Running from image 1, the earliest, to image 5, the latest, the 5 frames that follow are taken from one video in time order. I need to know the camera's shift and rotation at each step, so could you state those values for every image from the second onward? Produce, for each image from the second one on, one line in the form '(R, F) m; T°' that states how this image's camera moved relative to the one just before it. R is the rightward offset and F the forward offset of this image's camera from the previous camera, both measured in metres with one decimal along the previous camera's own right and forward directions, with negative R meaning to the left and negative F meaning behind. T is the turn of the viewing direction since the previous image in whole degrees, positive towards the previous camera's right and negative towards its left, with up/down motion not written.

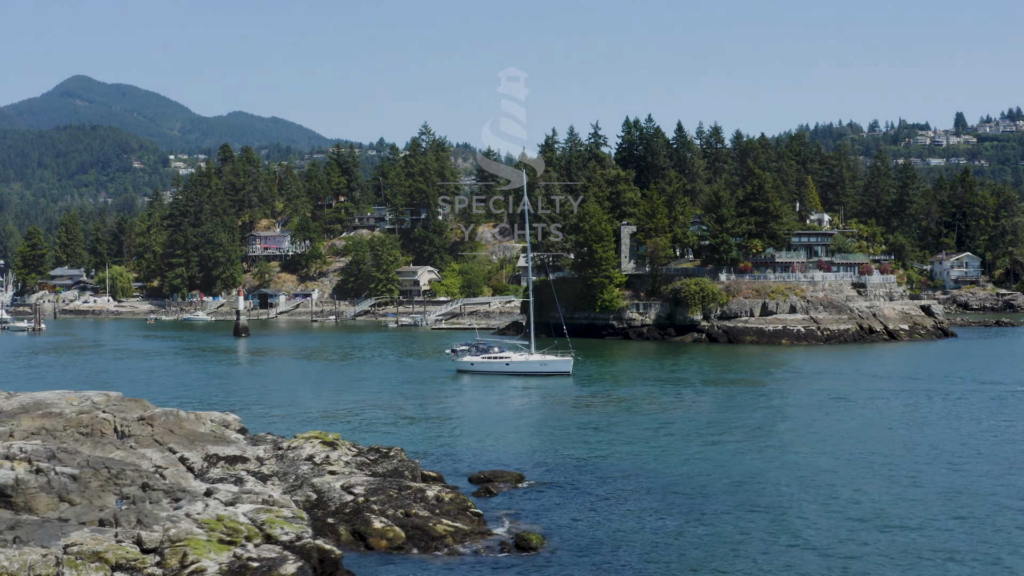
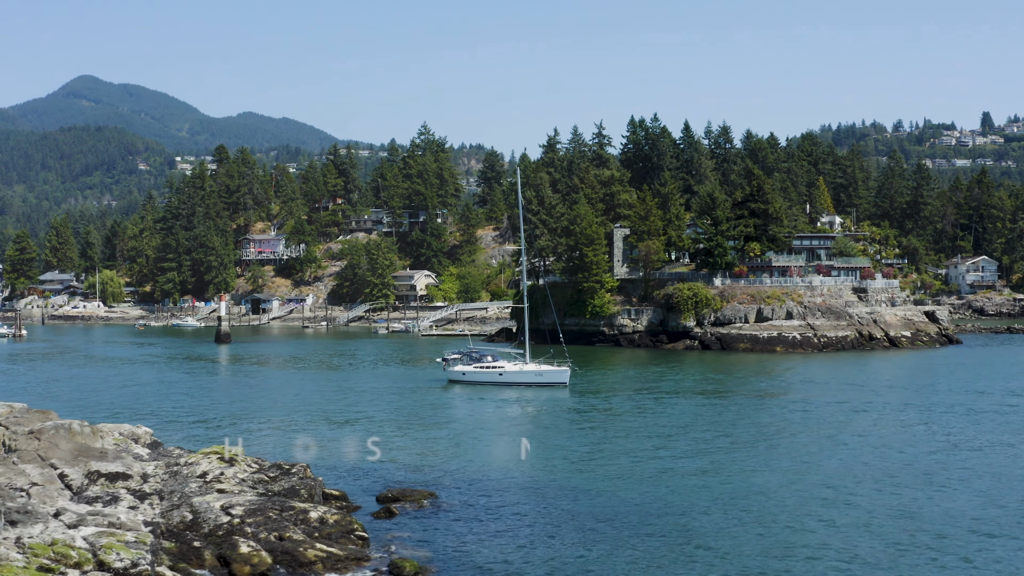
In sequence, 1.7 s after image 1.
(+4.5, +2.5) m; -2°
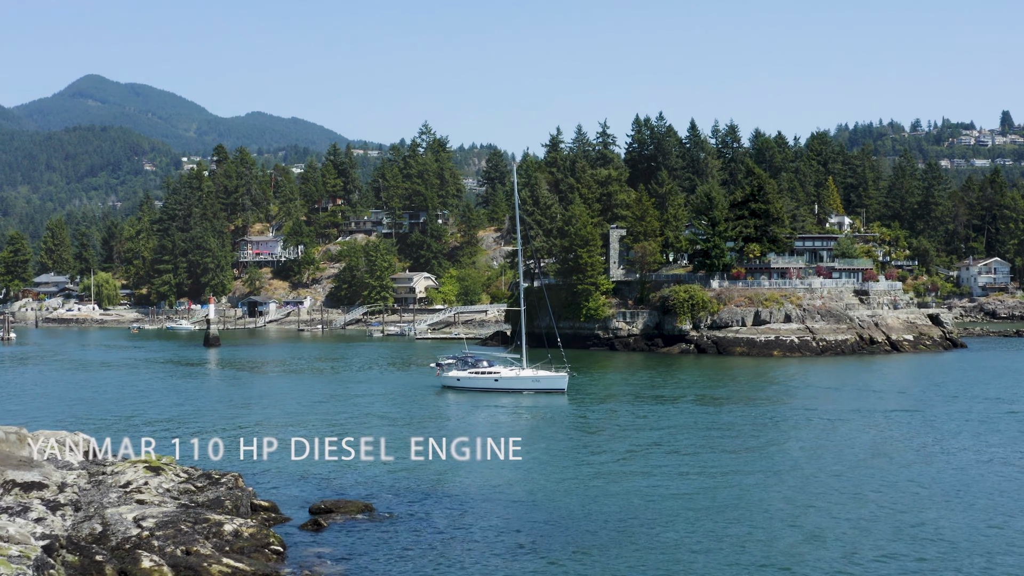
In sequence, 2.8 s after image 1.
(+2.9, +1.7) m; -2°
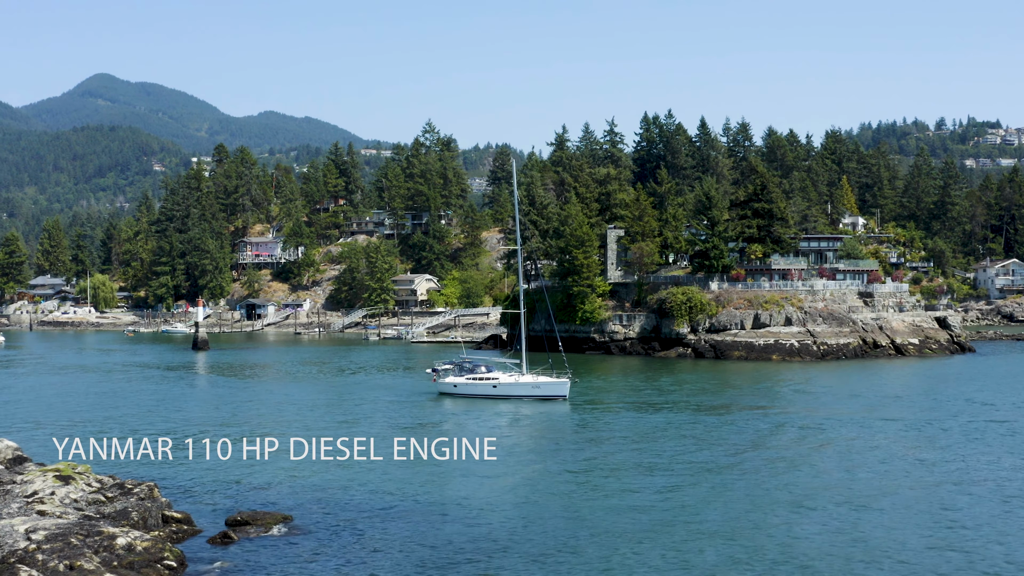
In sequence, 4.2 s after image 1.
(+3.3, +2.1) m; -2°
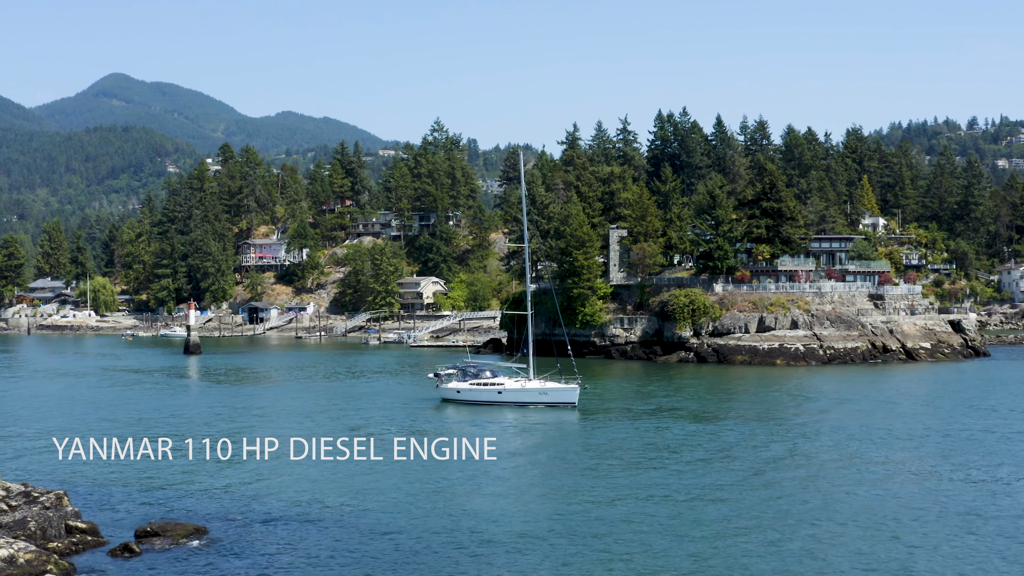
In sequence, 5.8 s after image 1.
(+3.2, +2.3) m; -2°
